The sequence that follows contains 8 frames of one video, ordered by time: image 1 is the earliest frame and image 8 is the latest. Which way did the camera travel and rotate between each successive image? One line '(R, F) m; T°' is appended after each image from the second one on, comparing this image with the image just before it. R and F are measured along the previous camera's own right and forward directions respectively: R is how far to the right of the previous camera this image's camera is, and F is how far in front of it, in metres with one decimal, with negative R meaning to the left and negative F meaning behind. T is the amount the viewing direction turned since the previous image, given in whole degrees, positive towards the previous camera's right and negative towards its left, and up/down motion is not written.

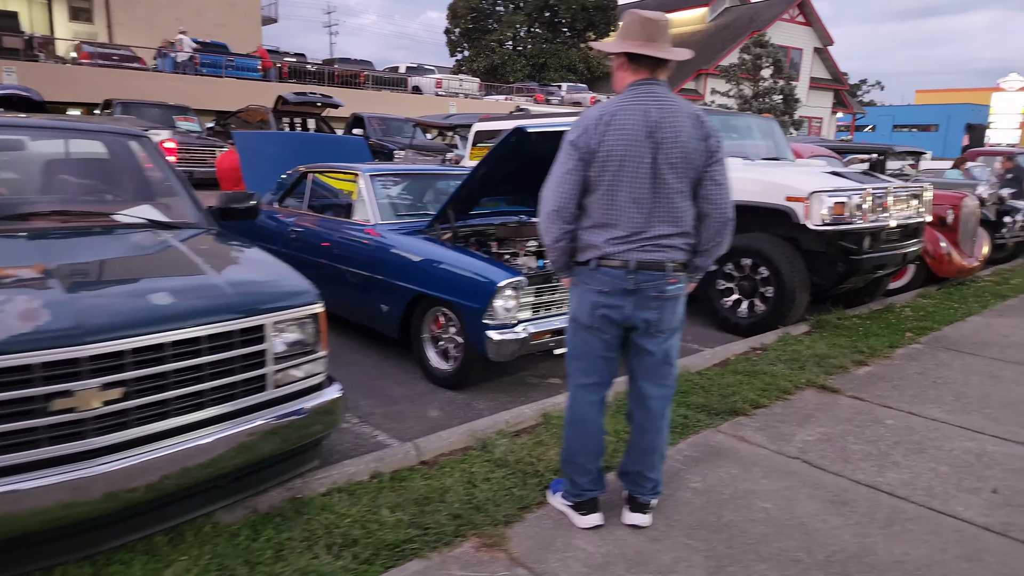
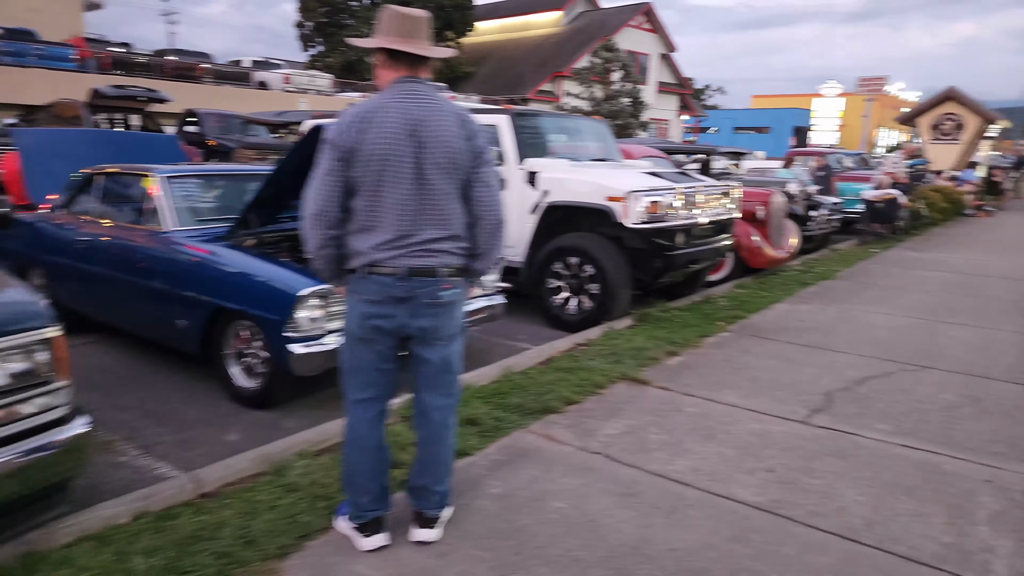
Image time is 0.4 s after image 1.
(+0.5, +0.1) m; +11°
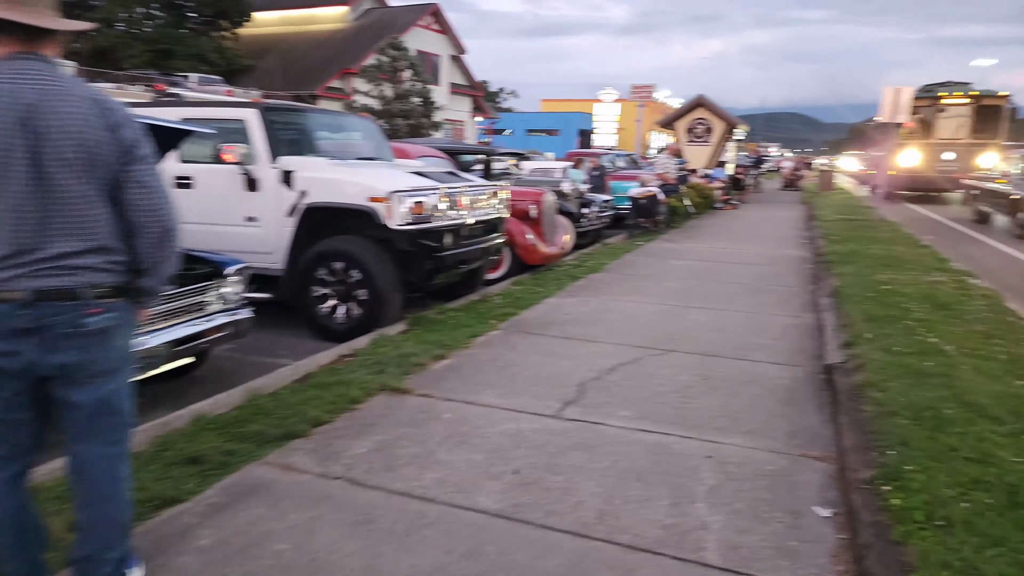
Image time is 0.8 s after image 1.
(+0.5, +0.2) m; +16°
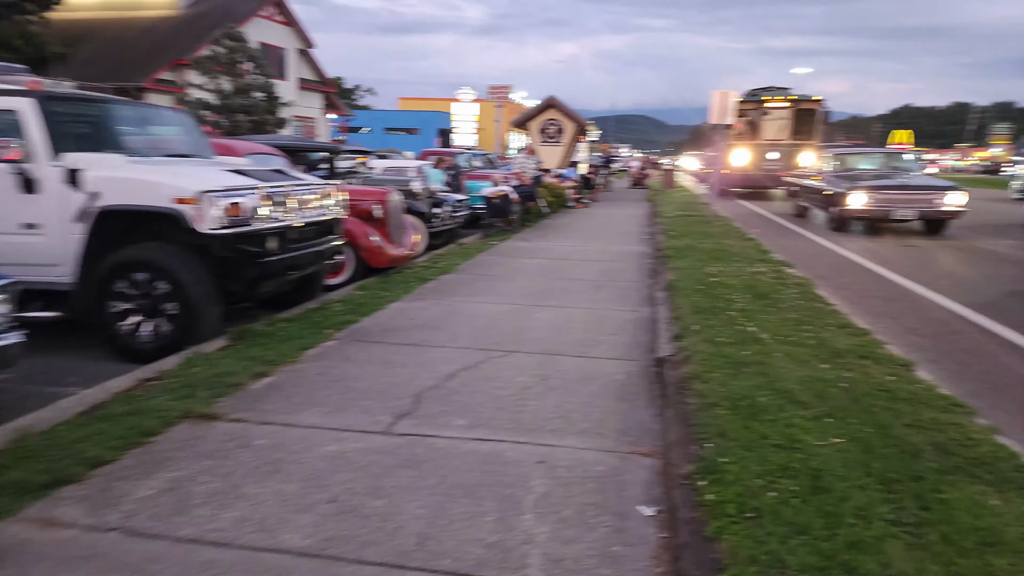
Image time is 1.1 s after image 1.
(+0.3, +0.2) m; +11°
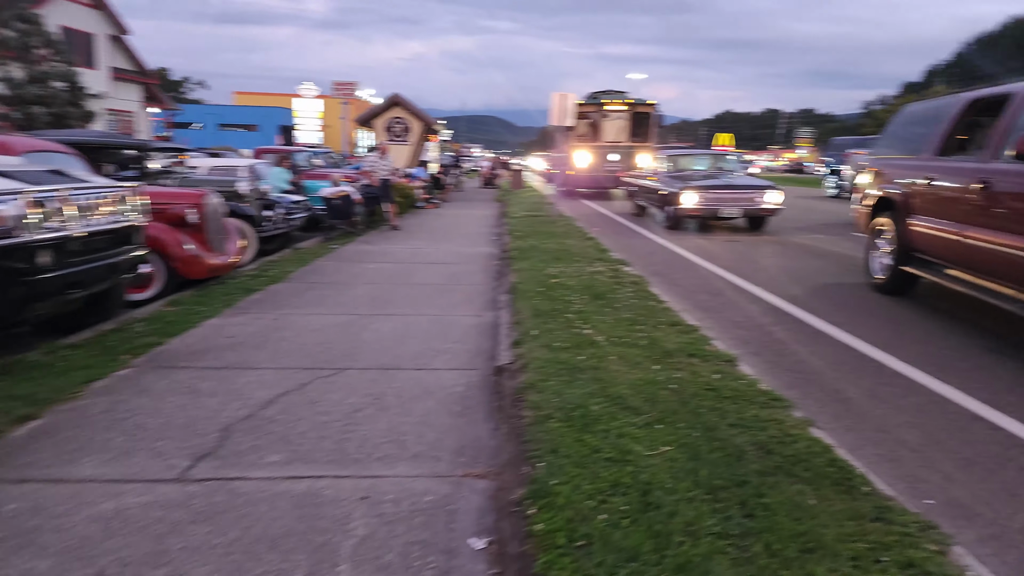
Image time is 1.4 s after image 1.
(+0.2, +0.3) m; +12°
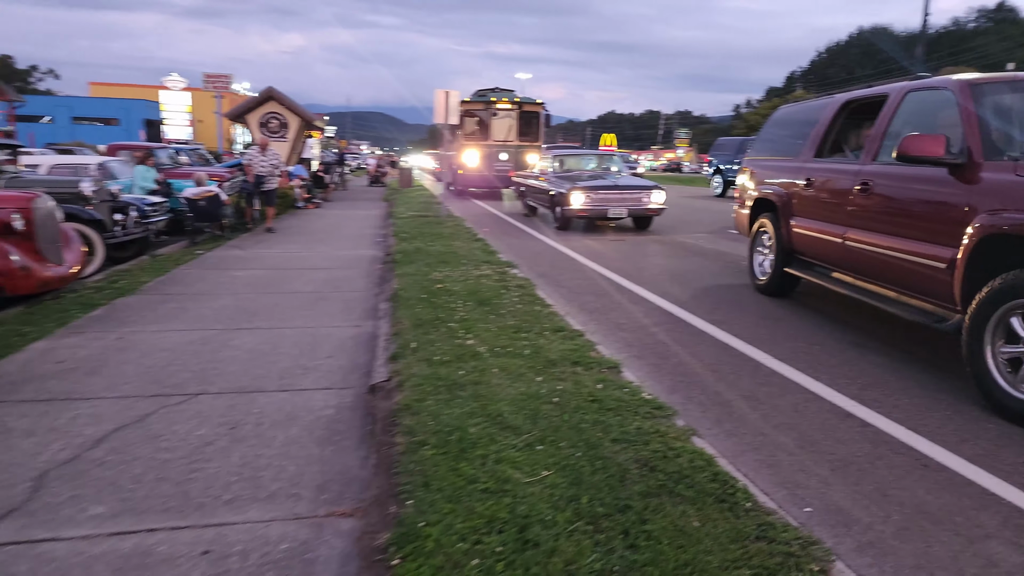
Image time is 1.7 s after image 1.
(+0.2, +0.3) m; +9°
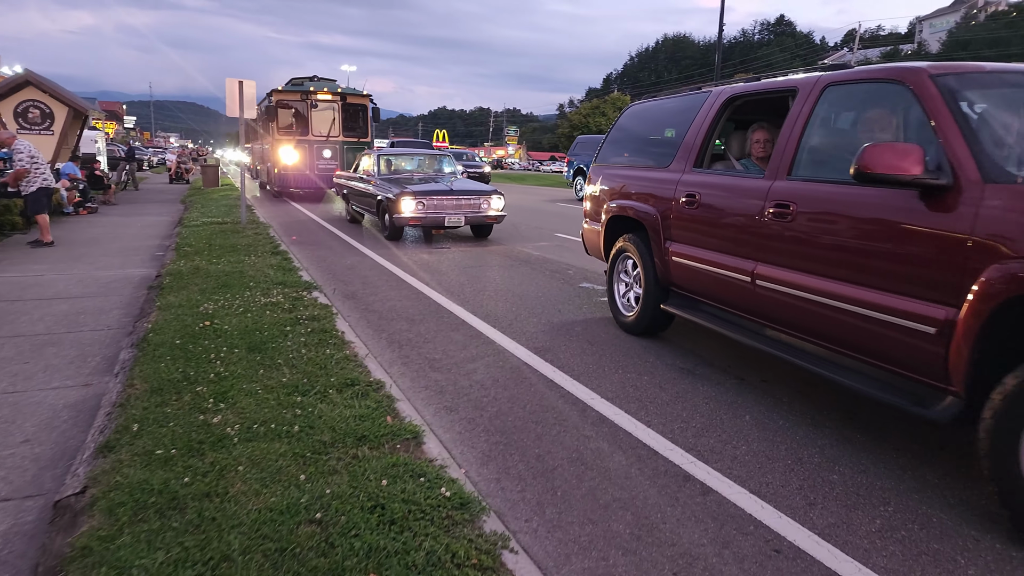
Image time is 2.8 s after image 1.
(+0.4, +1.0) m; +14°
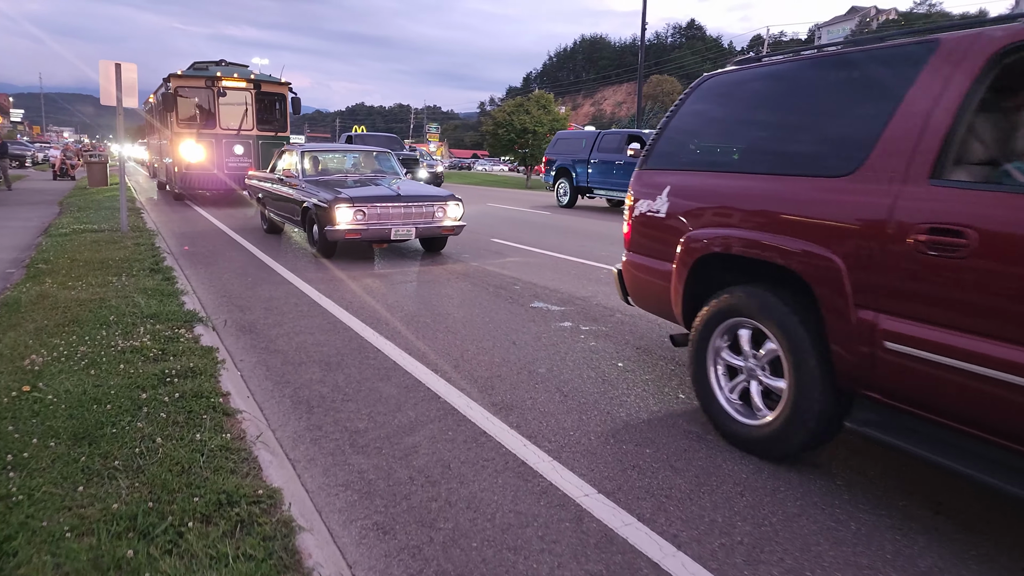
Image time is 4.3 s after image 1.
(-0.2, +1.5) m; +7°
